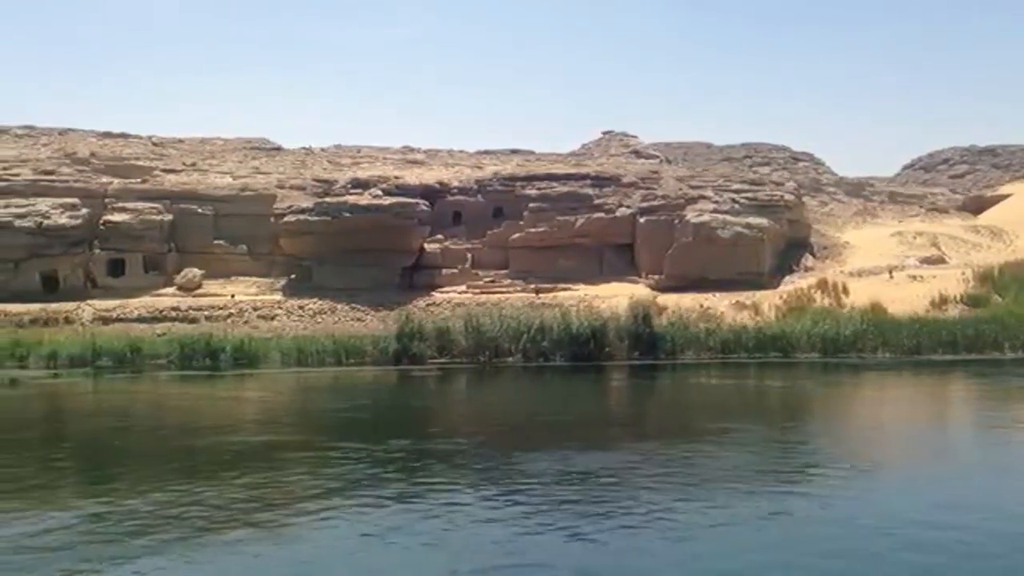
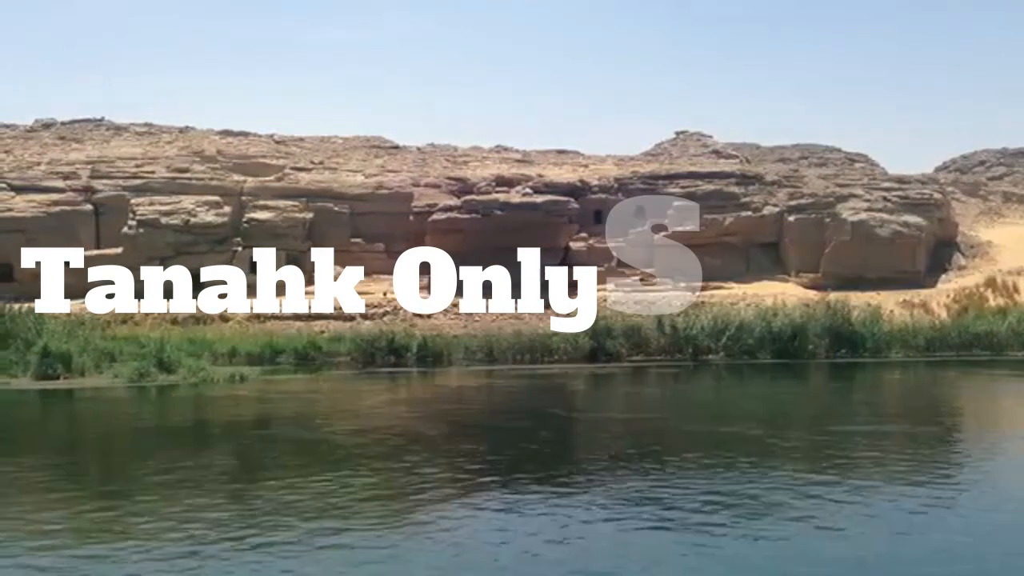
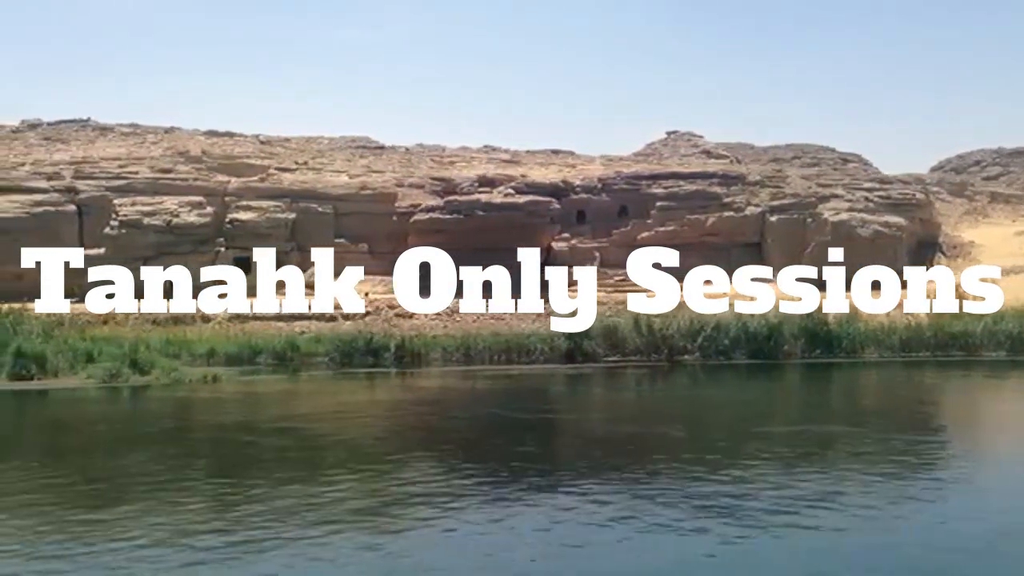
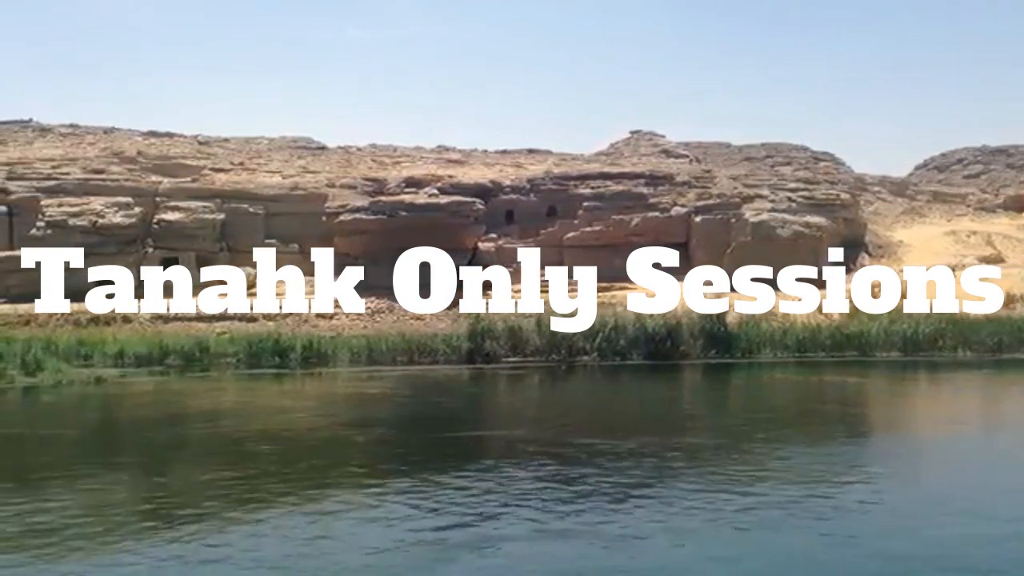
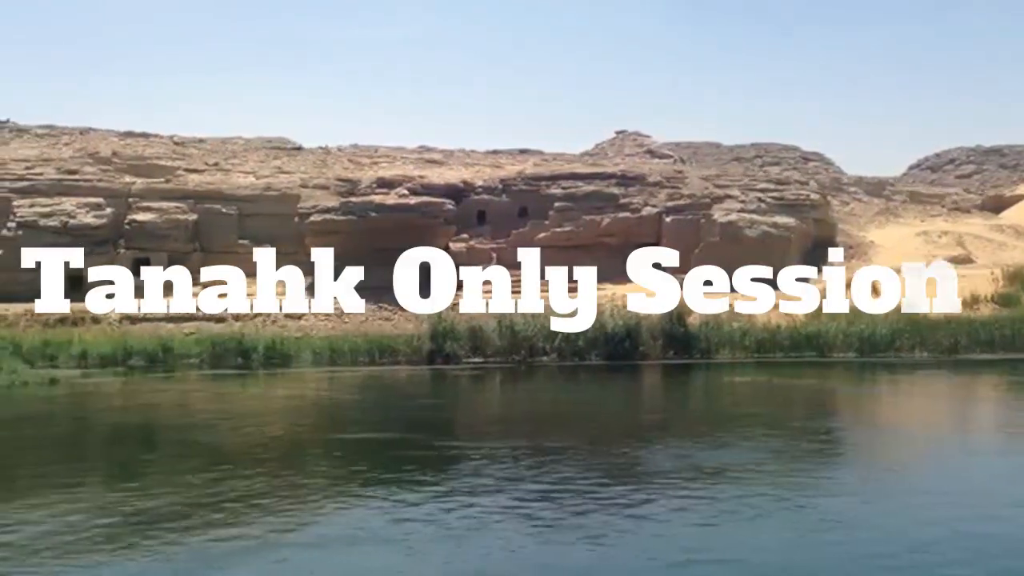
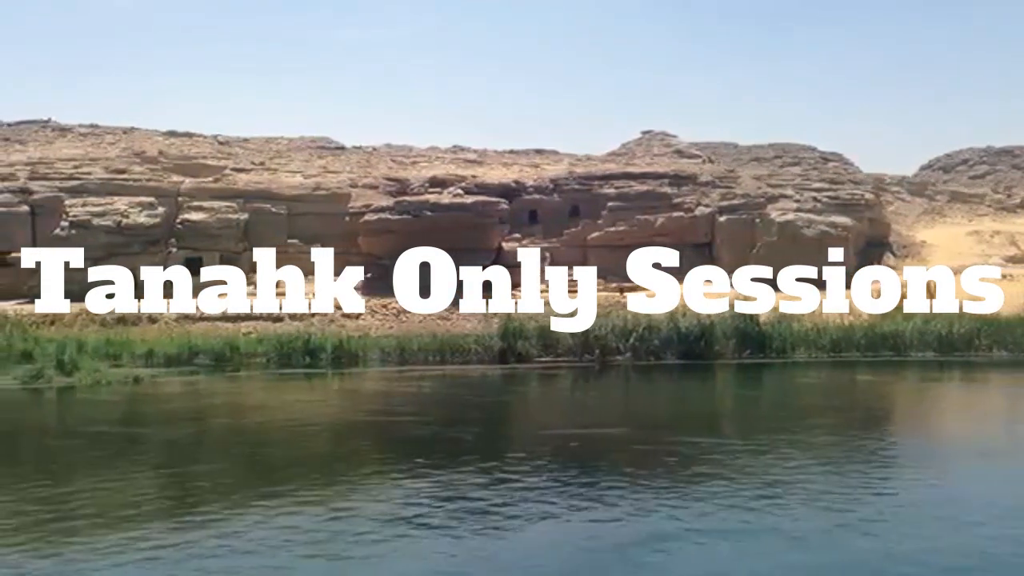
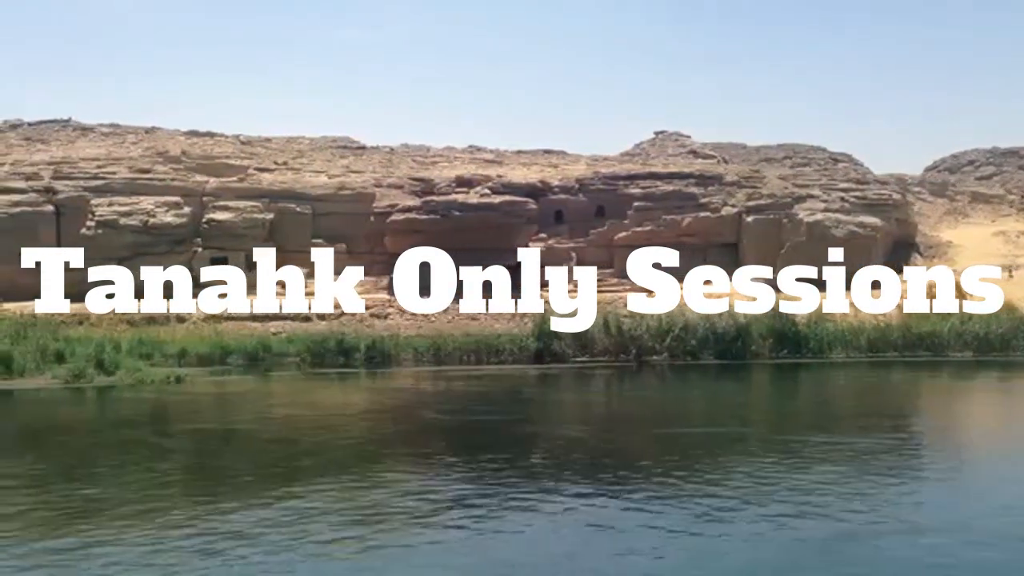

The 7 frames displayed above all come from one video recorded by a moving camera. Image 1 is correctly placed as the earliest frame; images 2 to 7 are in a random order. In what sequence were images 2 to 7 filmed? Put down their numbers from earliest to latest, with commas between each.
5, 4, 6, 7, 3, 2
